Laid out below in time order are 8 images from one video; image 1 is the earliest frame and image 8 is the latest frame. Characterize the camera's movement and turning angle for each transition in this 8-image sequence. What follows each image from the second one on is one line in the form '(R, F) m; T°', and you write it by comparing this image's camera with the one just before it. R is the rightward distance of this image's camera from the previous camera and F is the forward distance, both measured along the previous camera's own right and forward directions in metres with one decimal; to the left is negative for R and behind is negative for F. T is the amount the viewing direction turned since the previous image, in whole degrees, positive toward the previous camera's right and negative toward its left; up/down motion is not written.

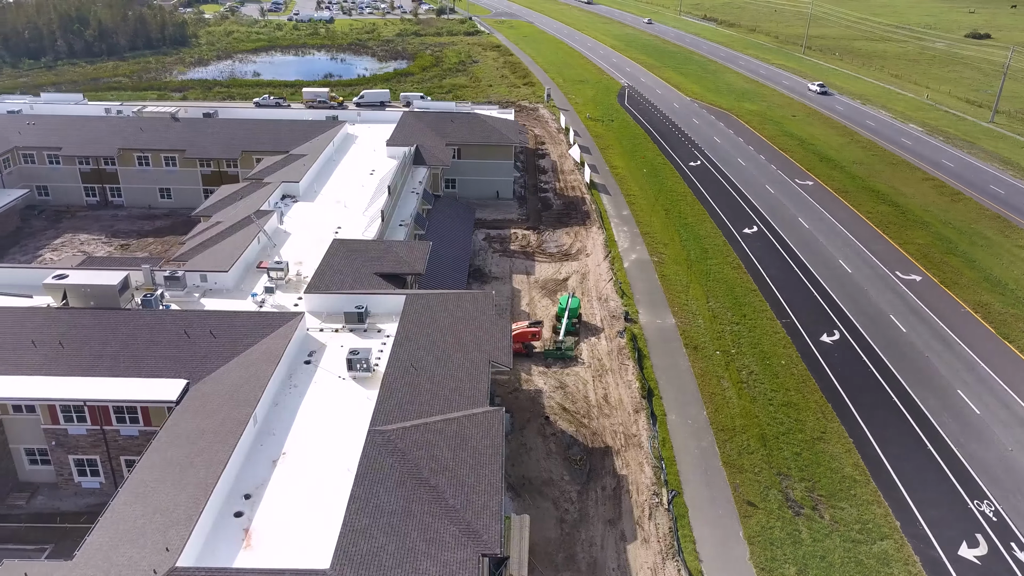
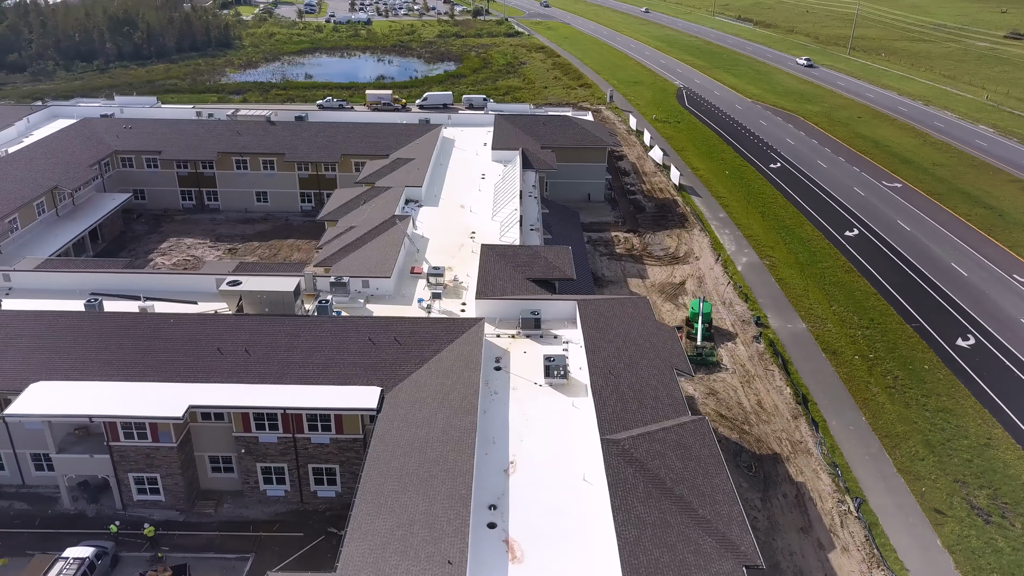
(-8.7, +0.2) m; 0°
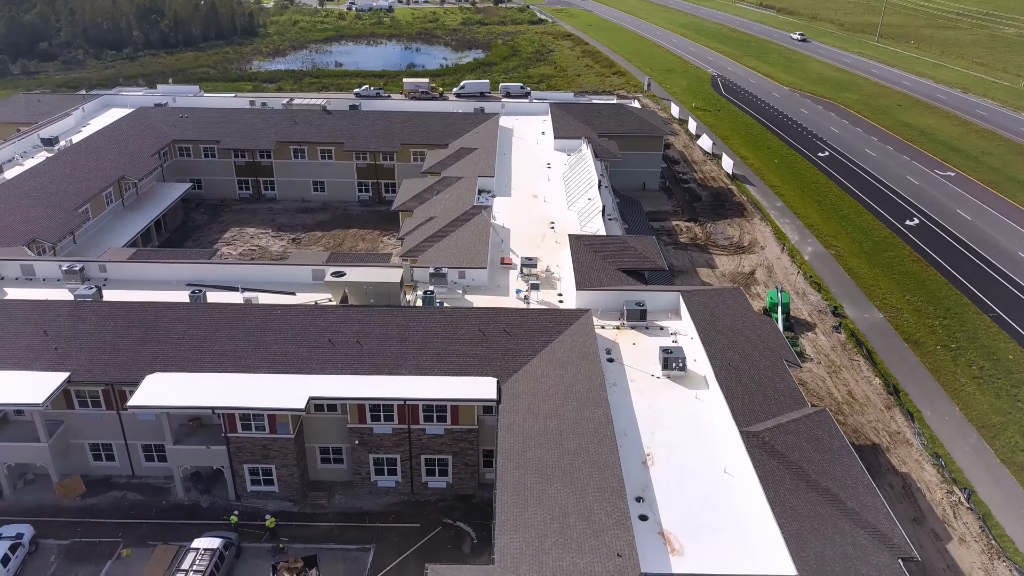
(-5.1, +0.1) m; 0°
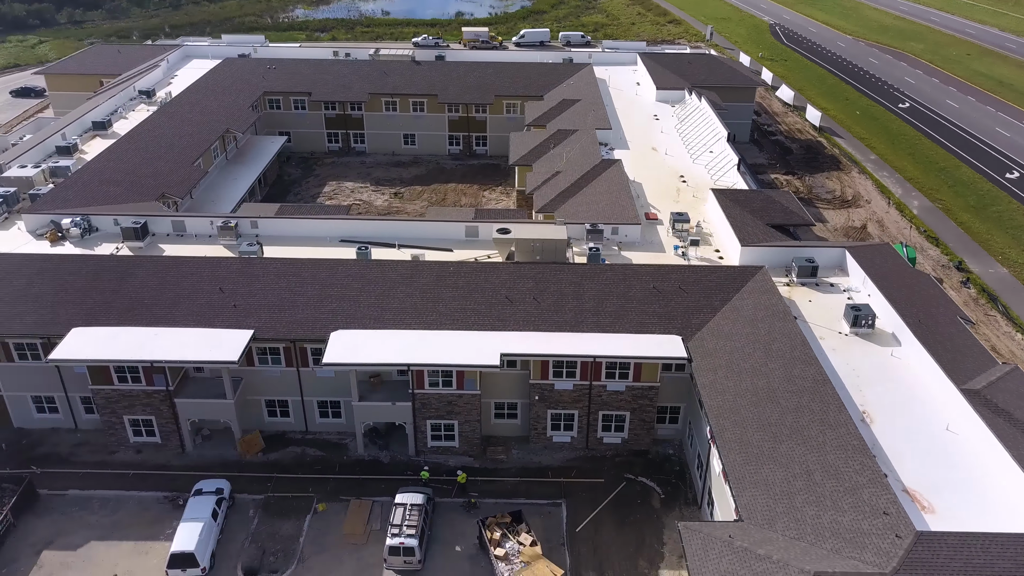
(-8.2, +0.2) m; 0°
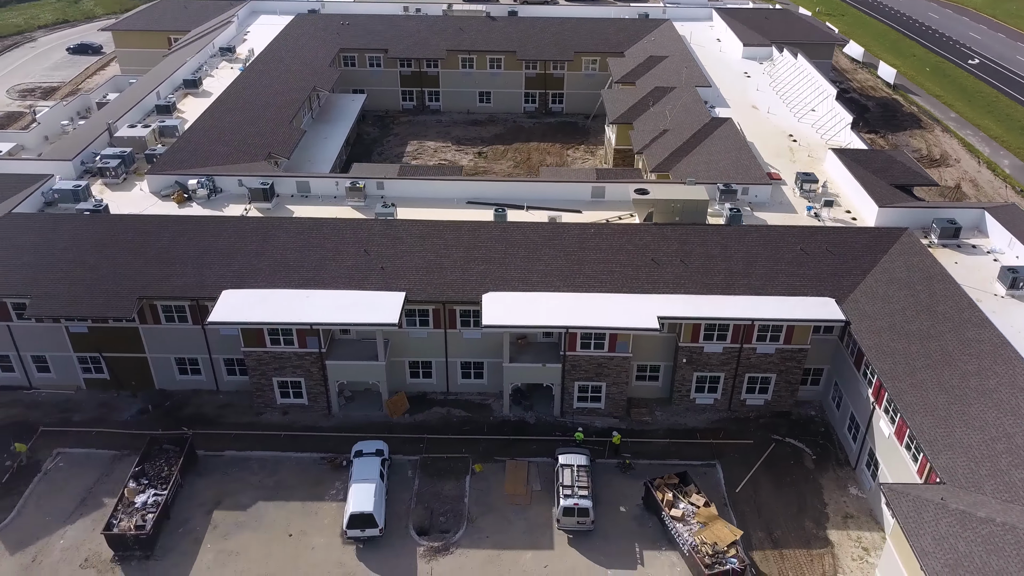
(-6.7, +0.2) m; 0°
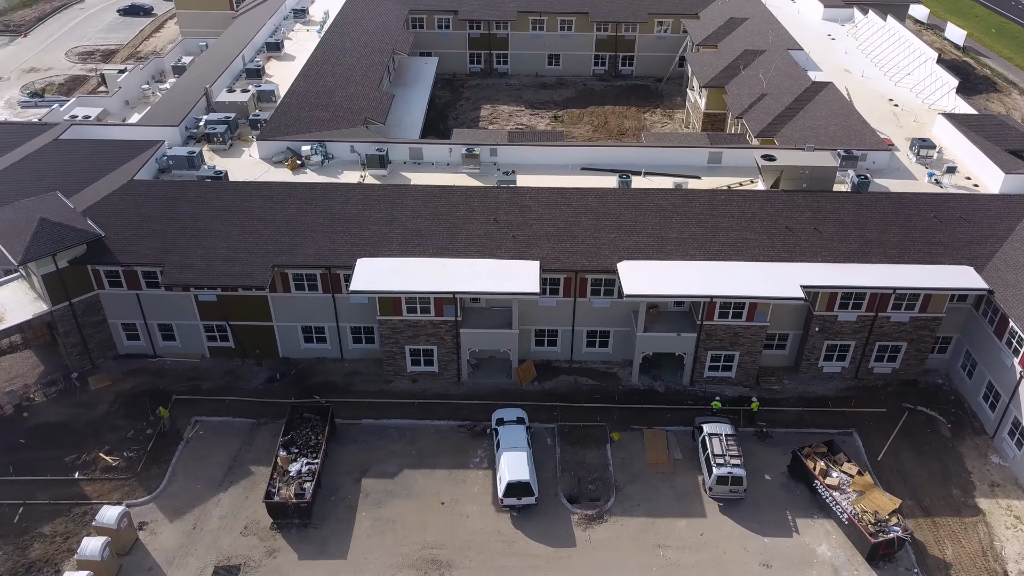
(-6.0, +0.2) m; 0°
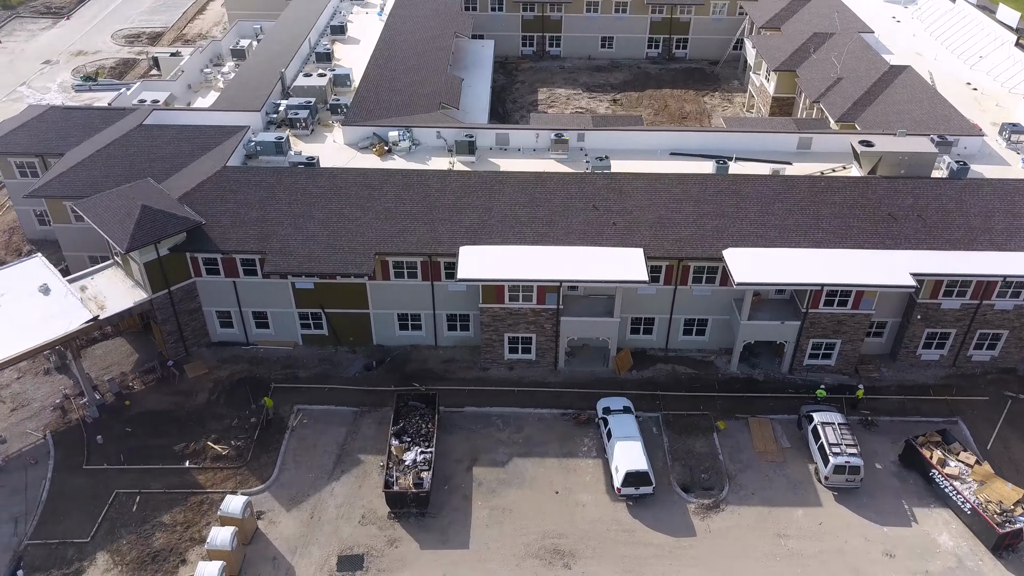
(-4.5, +0.3) m; 0°
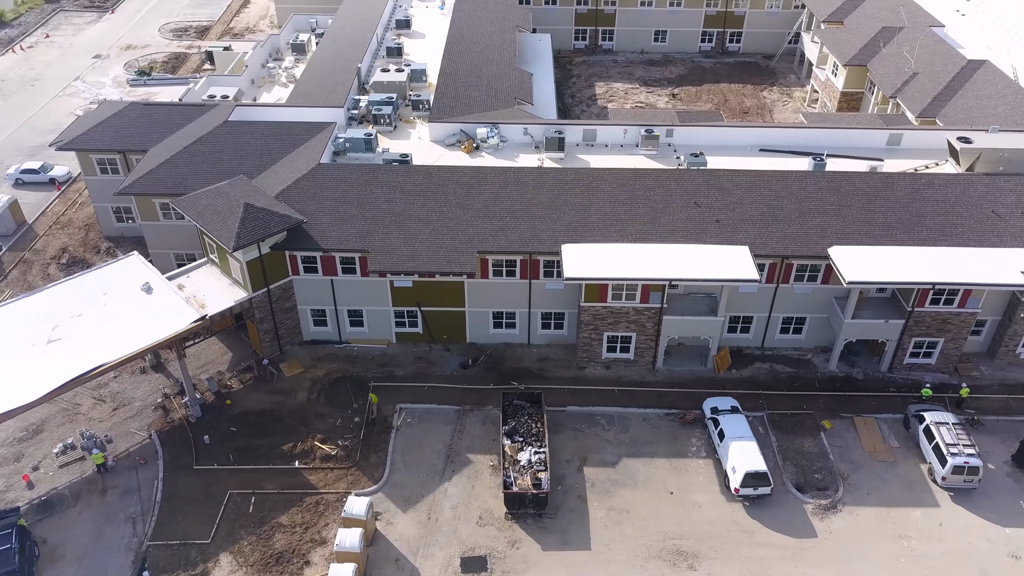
(-4.5, +0.3) m; 0°
